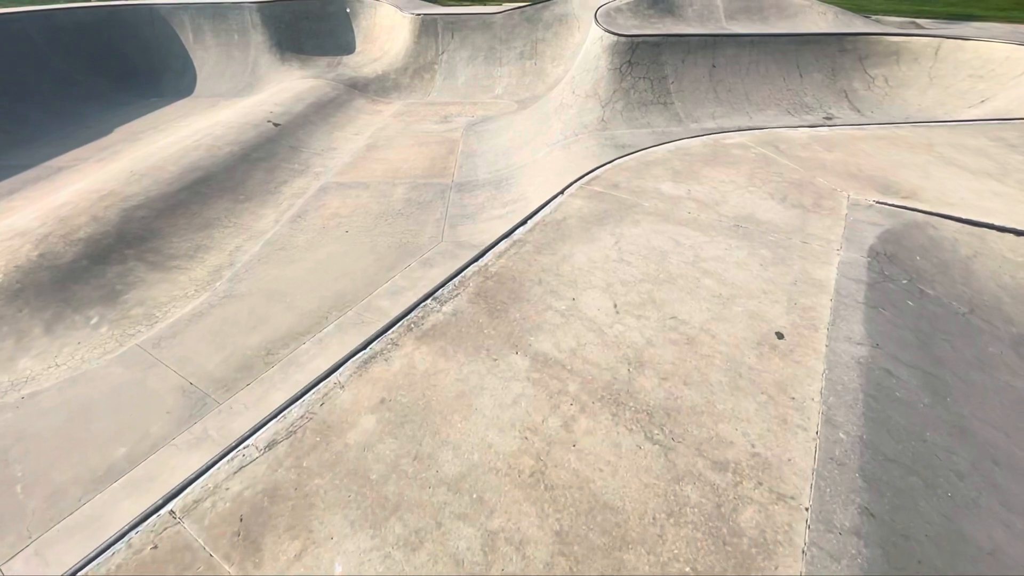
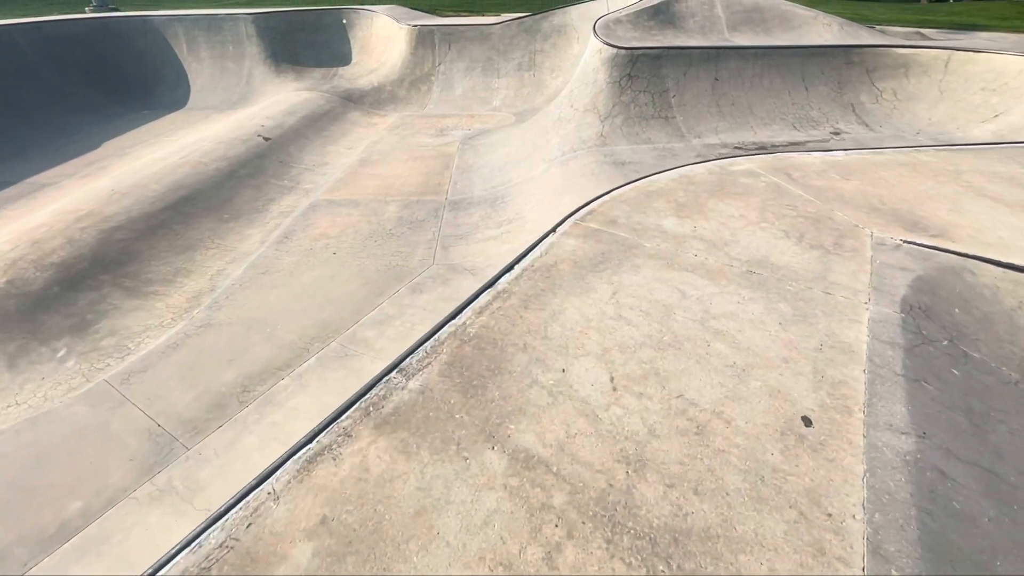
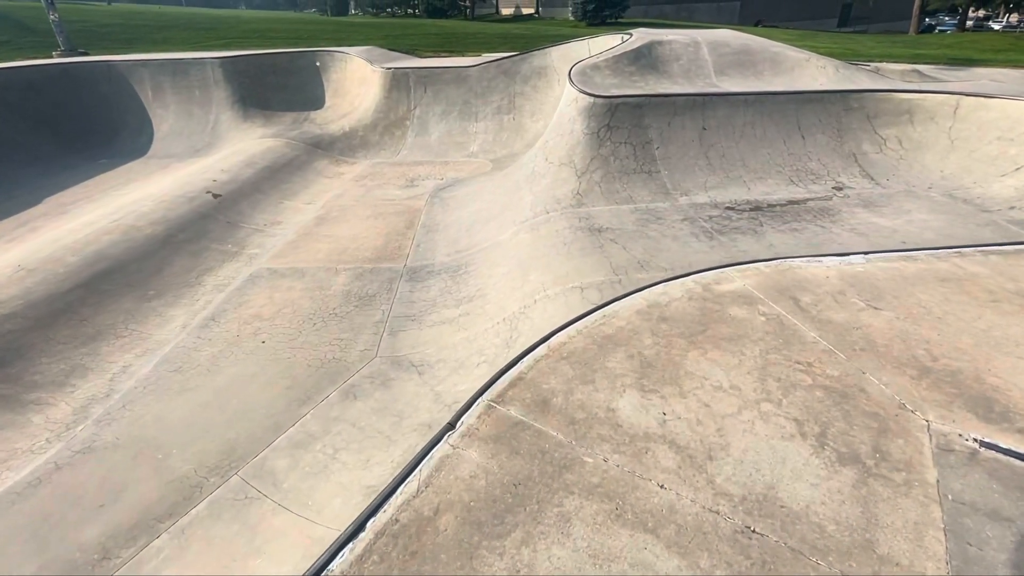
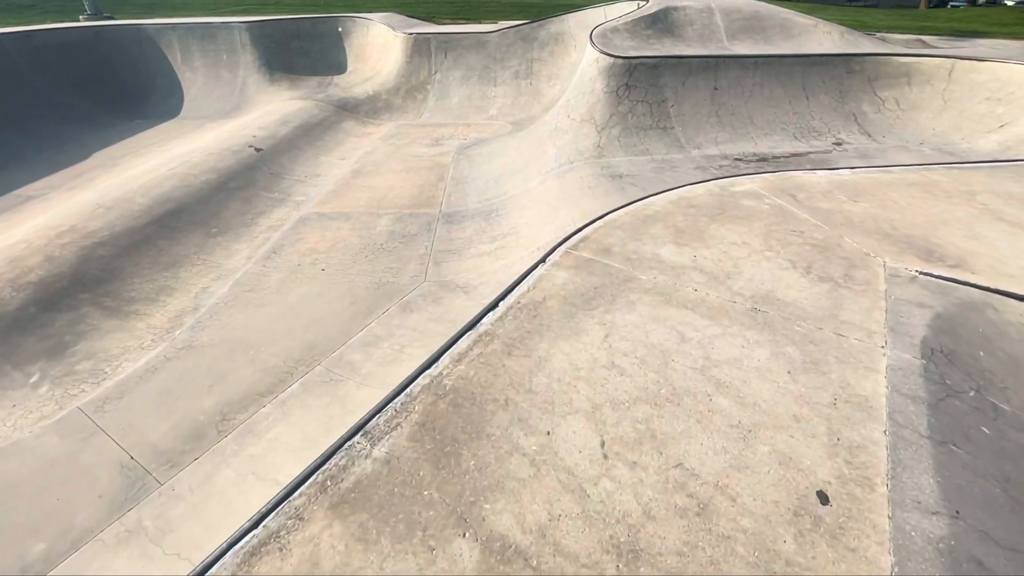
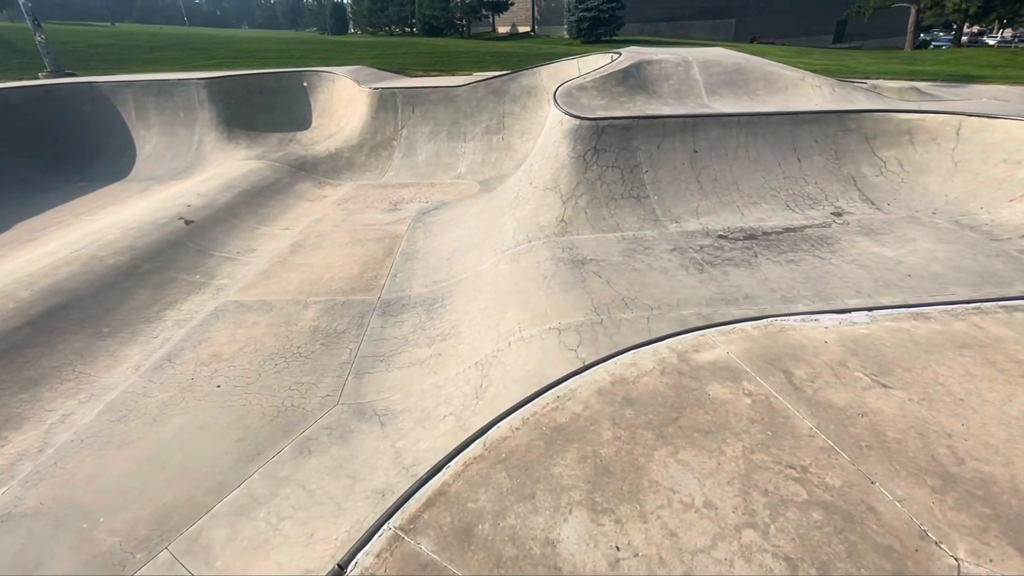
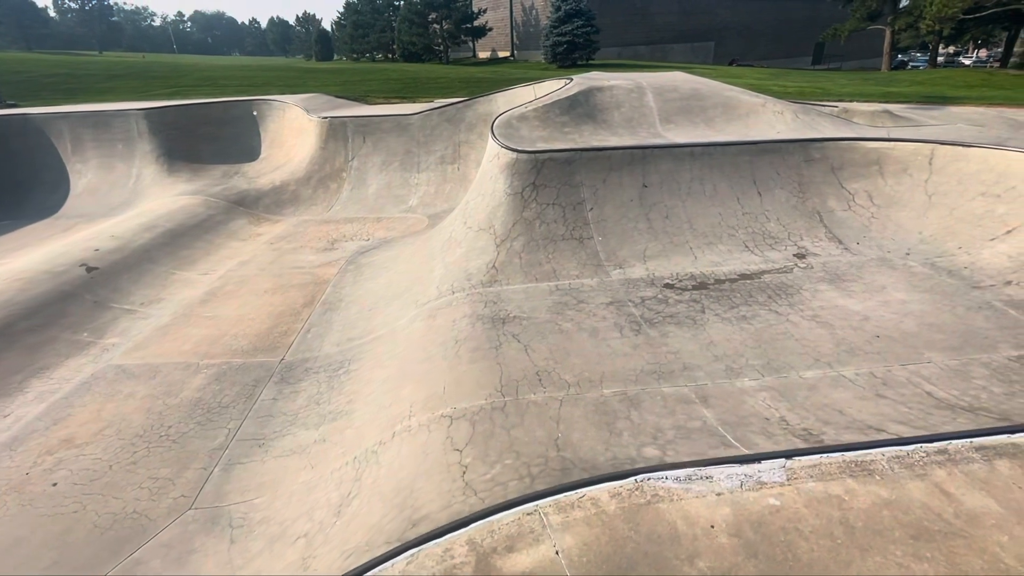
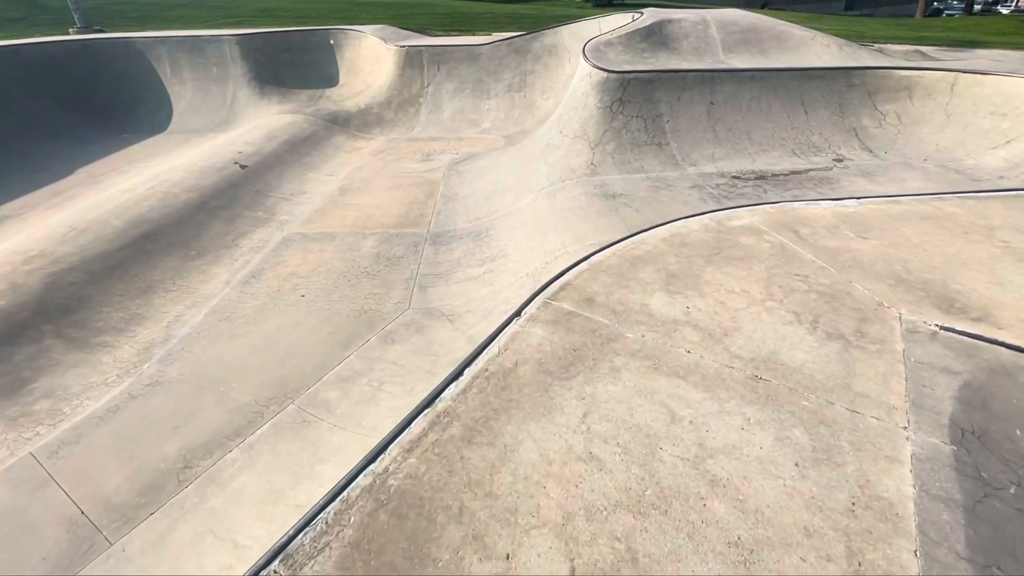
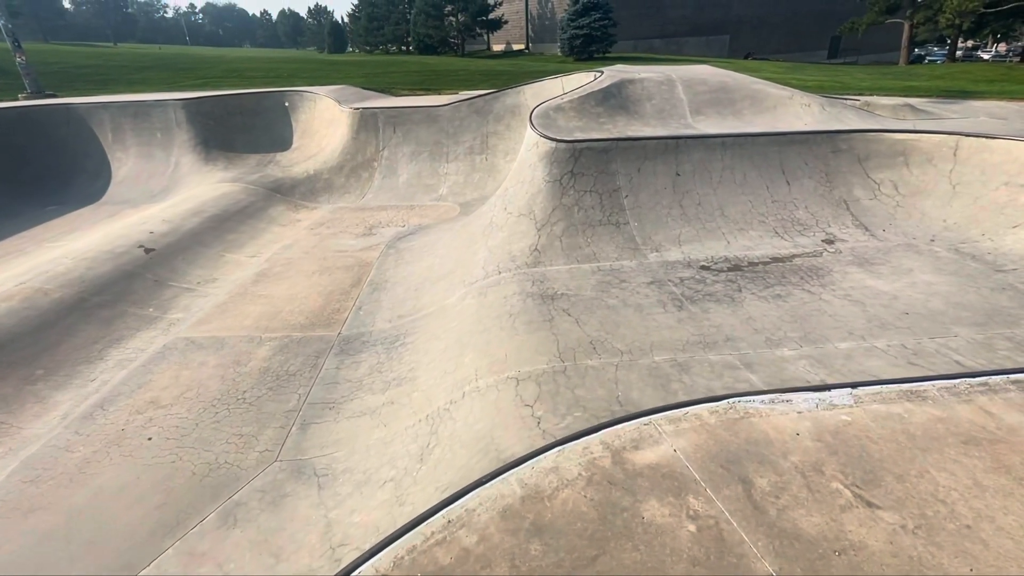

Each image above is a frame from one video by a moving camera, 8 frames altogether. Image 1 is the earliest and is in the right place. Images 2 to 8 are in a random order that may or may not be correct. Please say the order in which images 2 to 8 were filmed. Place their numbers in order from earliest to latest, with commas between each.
2, 4, 7, 3, 5, 8, 6
